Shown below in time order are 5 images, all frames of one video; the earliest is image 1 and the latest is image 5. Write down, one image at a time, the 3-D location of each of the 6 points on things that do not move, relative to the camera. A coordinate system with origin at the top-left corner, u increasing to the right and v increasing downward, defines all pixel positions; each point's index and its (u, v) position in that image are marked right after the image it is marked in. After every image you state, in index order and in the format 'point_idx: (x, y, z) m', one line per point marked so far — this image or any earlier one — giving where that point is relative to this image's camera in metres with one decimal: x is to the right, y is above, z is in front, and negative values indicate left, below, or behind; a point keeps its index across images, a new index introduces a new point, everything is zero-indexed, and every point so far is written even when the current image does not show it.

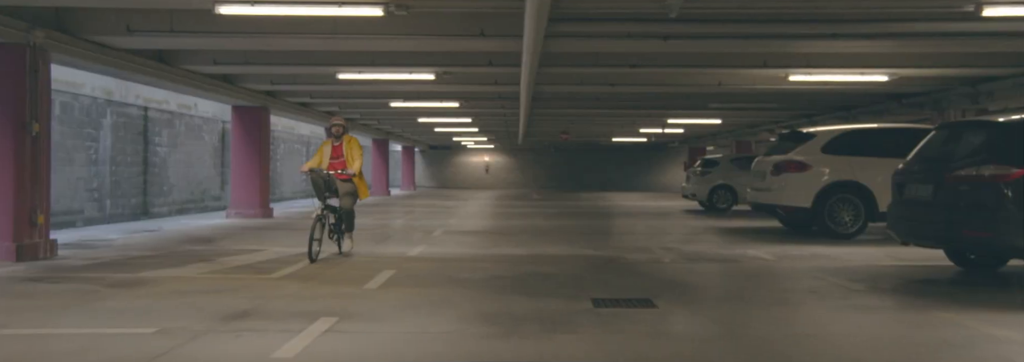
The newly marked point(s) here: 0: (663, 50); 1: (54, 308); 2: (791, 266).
0: (+2.6, +2.2, +10.4) m
1: (-4.2, -1.2, +5.8) m
2: (+4.0, -1.2, +8.9) m
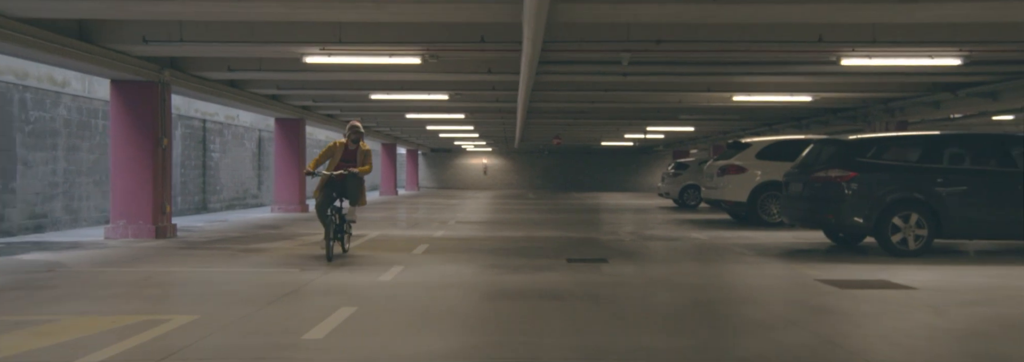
0: (+2.5, +2.2, +13.6) m
1: (-4.2, -1.2, +8.9) m
2: (+4.0, -1.2, +12.1) m
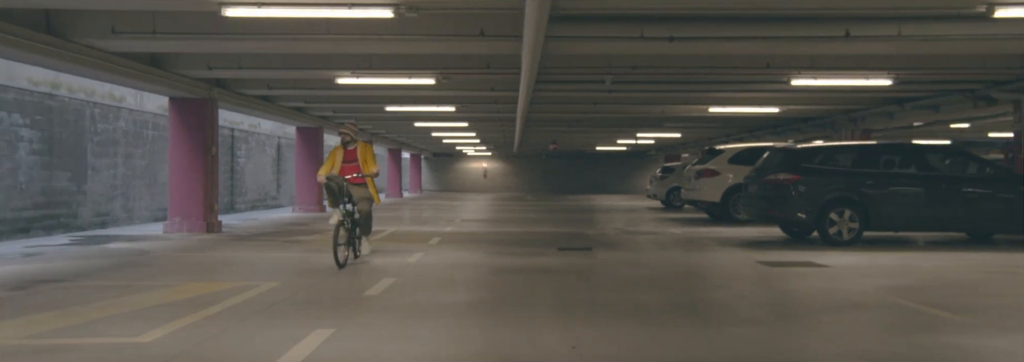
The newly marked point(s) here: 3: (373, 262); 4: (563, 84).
0: (+2.5, +2.1, +15.5) m
1: (-4.2, -1.2, +10.8) m
2: (+4.0, -1.3, +14.0) m
3: (-2.1, -1.2, +9.6) m
4: (+1.1, +2.1, +13.8) m
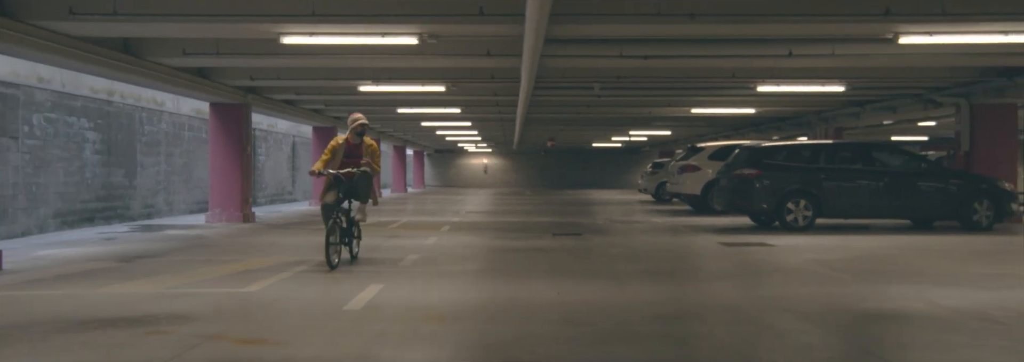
0: (+2.5, +2.3, +17.3) m
1: (-4.2, -1.1, +12.6) m
2: (+4.0, -1.1, +15.8) m
3: (-2.1, -1.1, +11.4) m
4: (+1.1, +2.3, +15.6) m
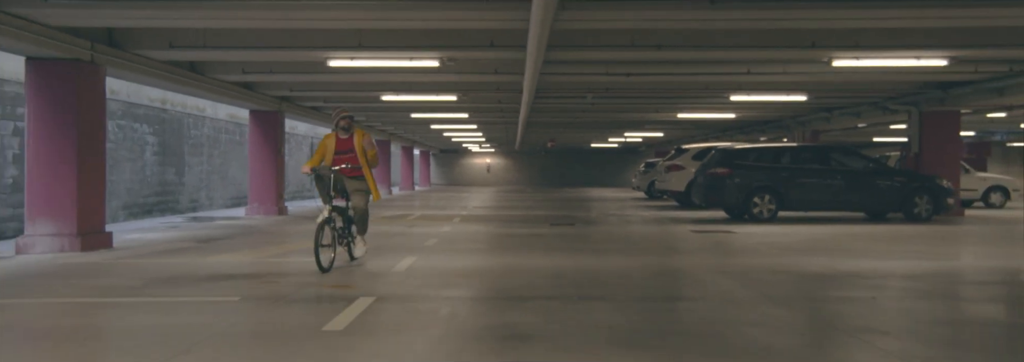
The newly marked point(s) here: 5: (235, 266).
0: (+2.6, +2.4, +19.3) m
1: (-4.1, -1.1, +14.6) m
2: (+4.1, -1.1, +17.8) m
3: (-2.0, -1.1, +13.4) m
4: (+1.2, +2.3, +17.6) m
5: (-3.5, -1.1, +8.0) m
